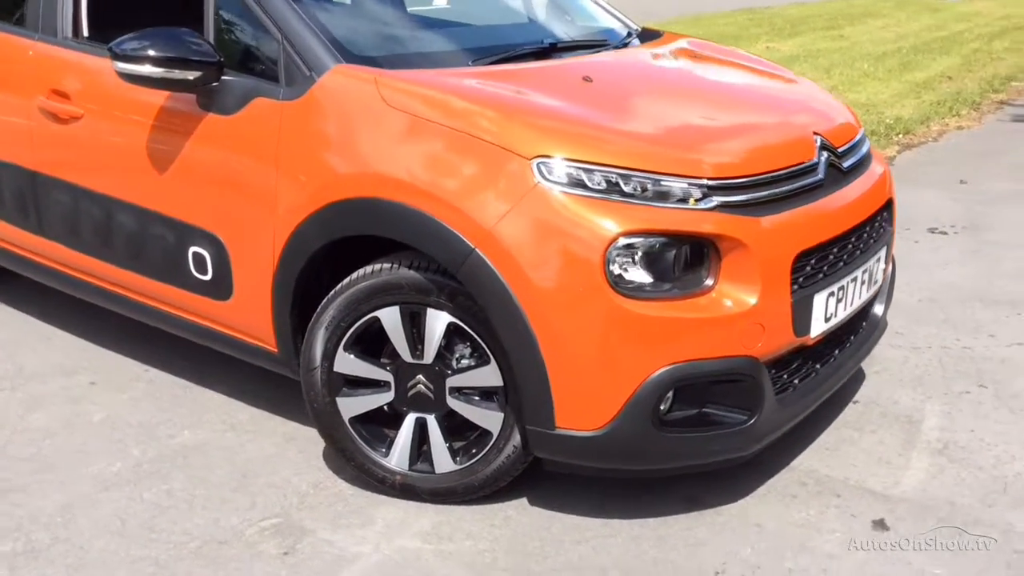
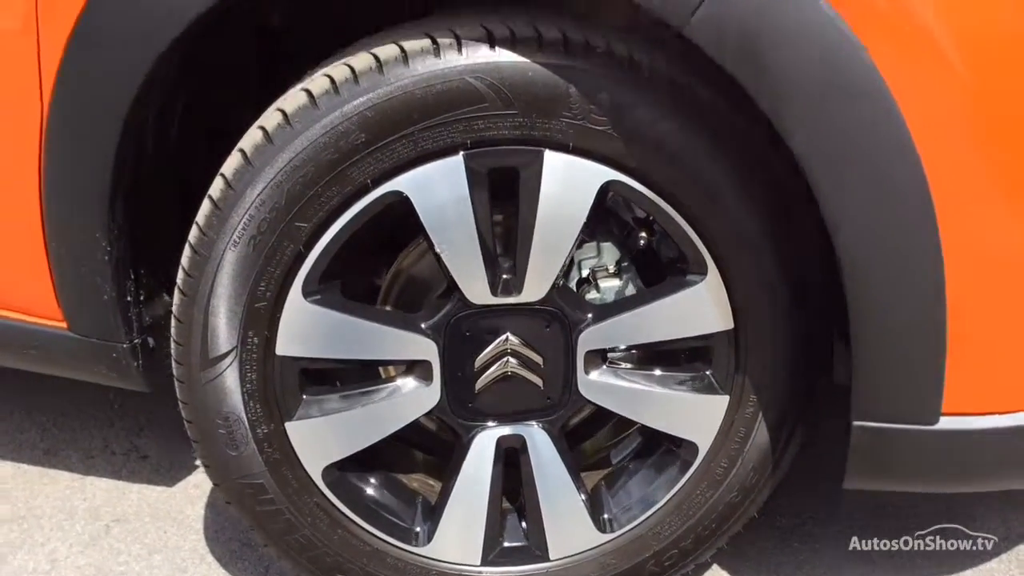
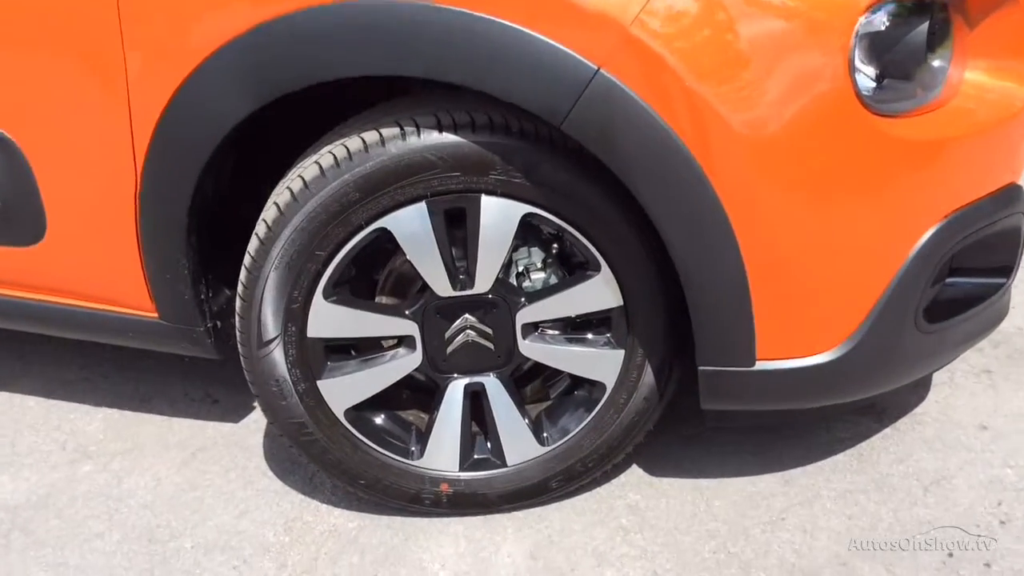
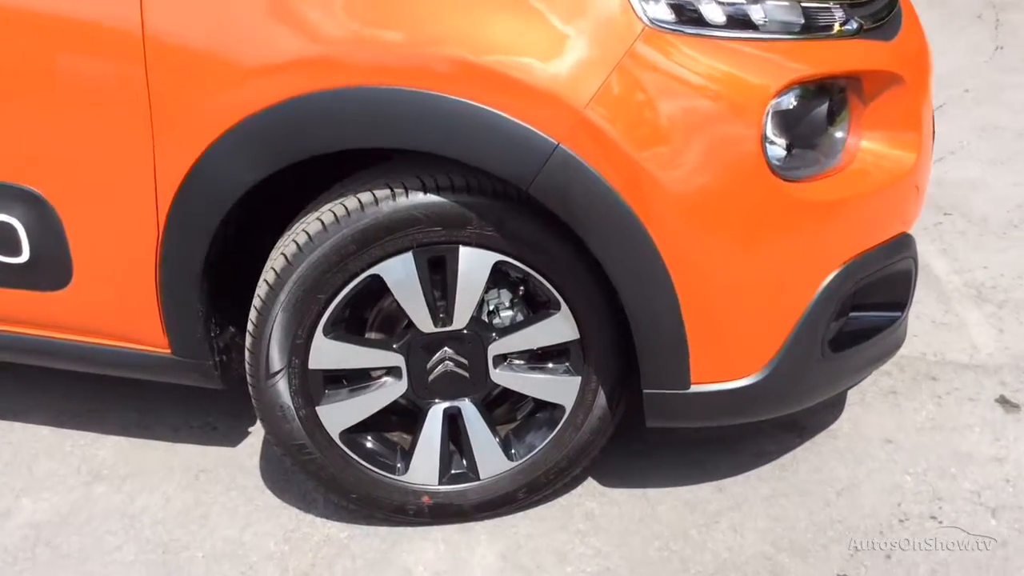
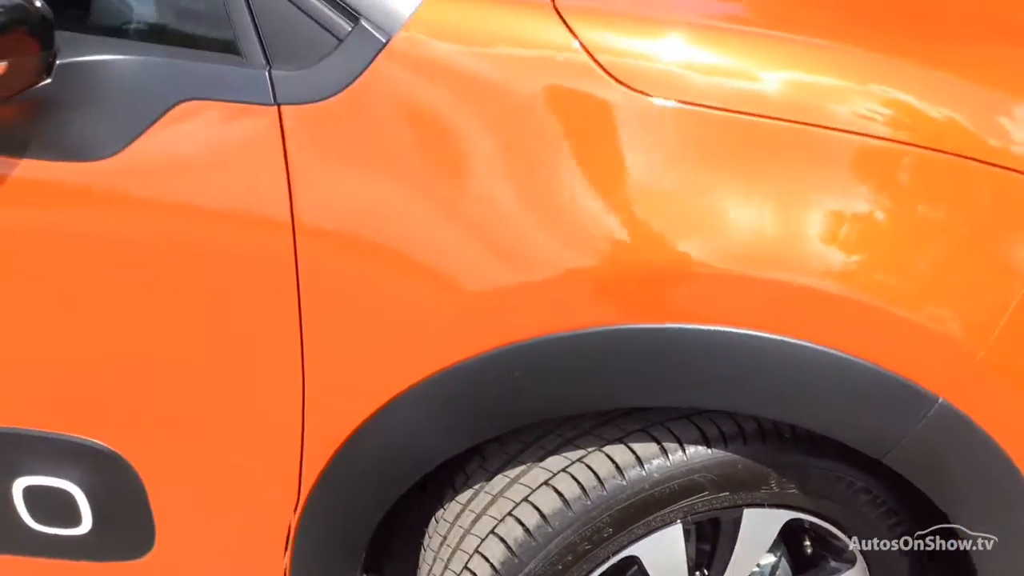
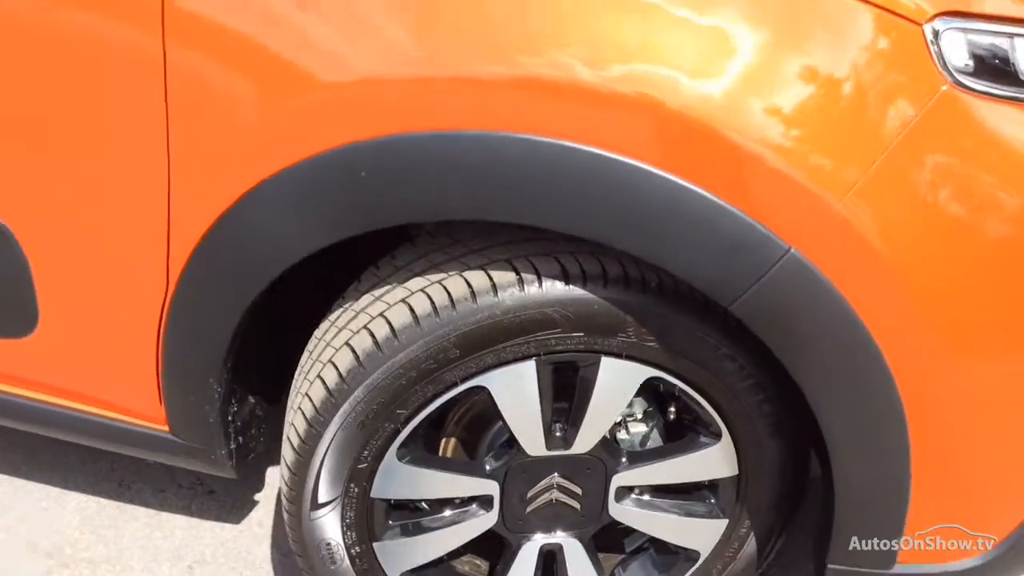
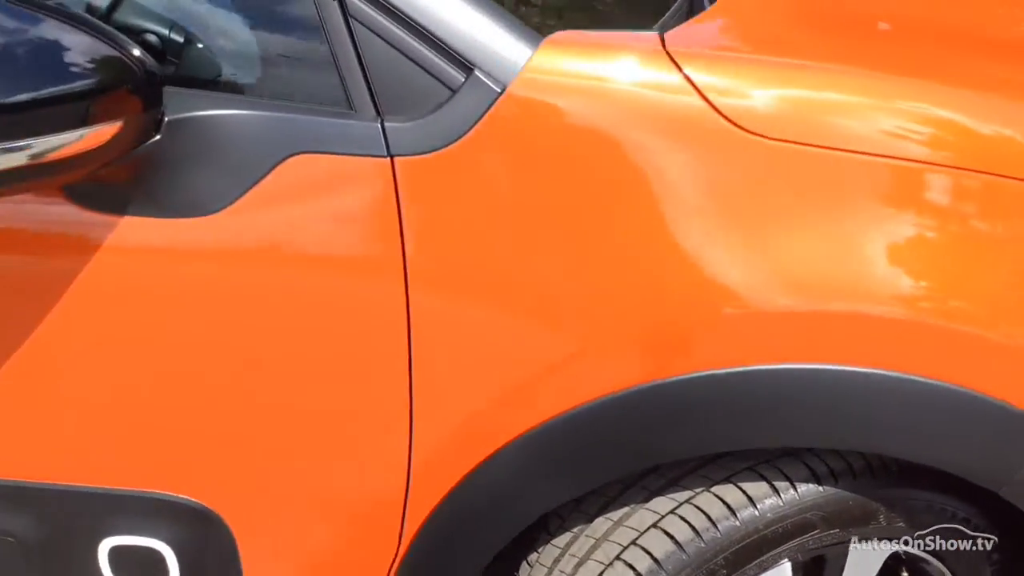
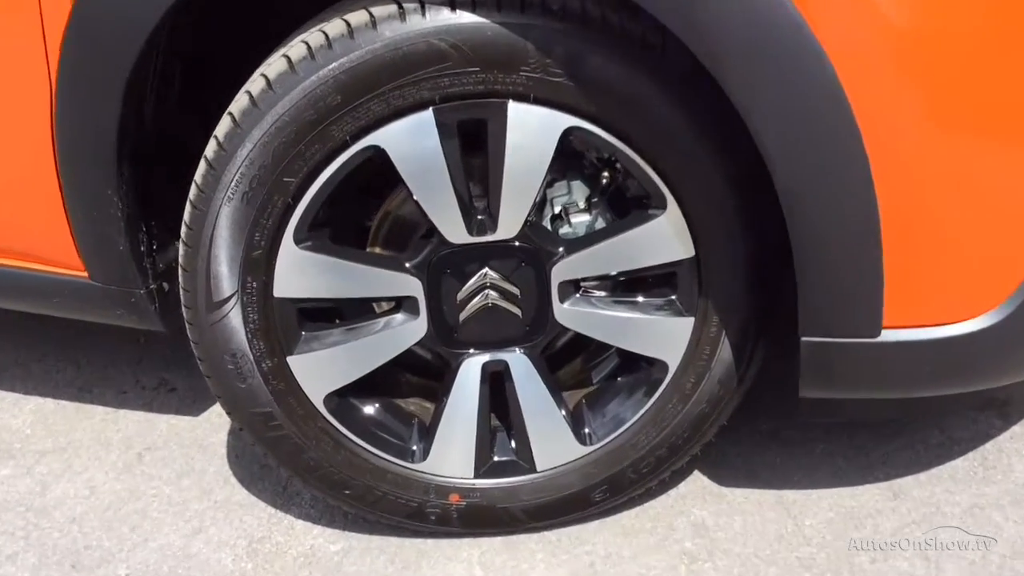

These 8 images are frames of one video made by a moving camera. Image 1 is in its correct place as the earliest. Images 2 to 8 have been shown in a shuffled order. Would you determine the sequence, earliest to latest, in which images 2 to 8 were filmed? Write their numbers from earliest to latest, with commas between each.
4, 3, 8, 2, 6, 5, 7
